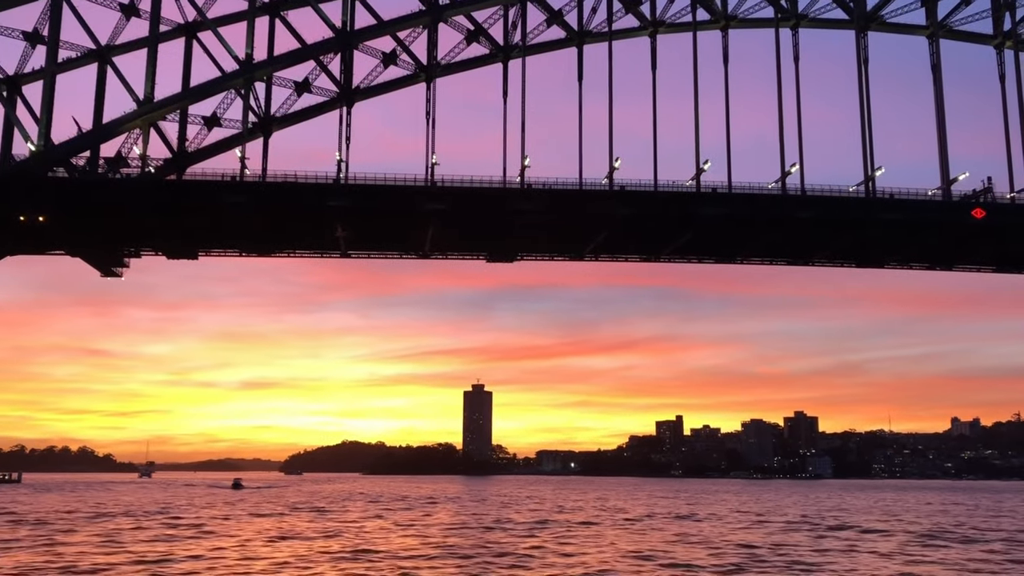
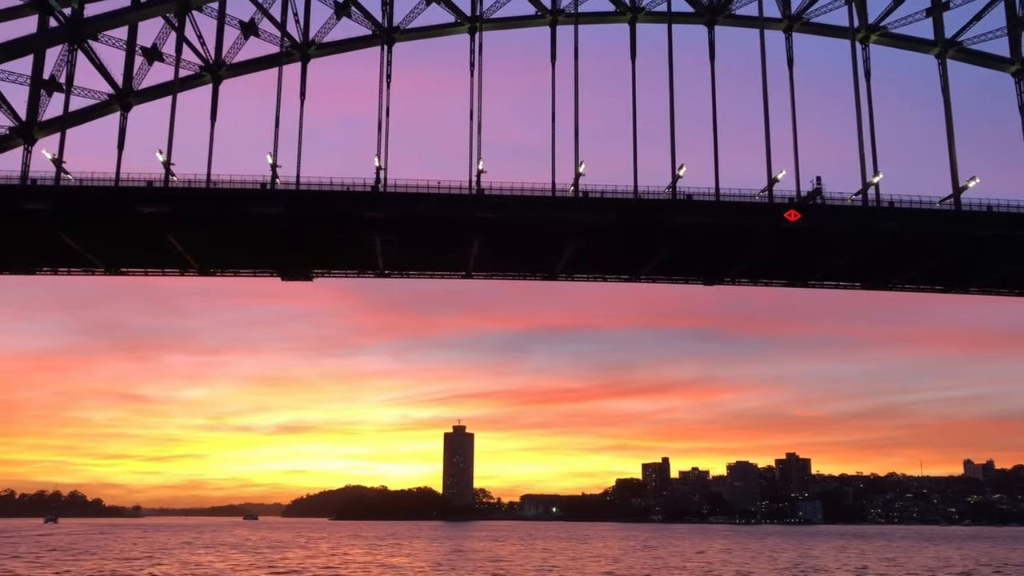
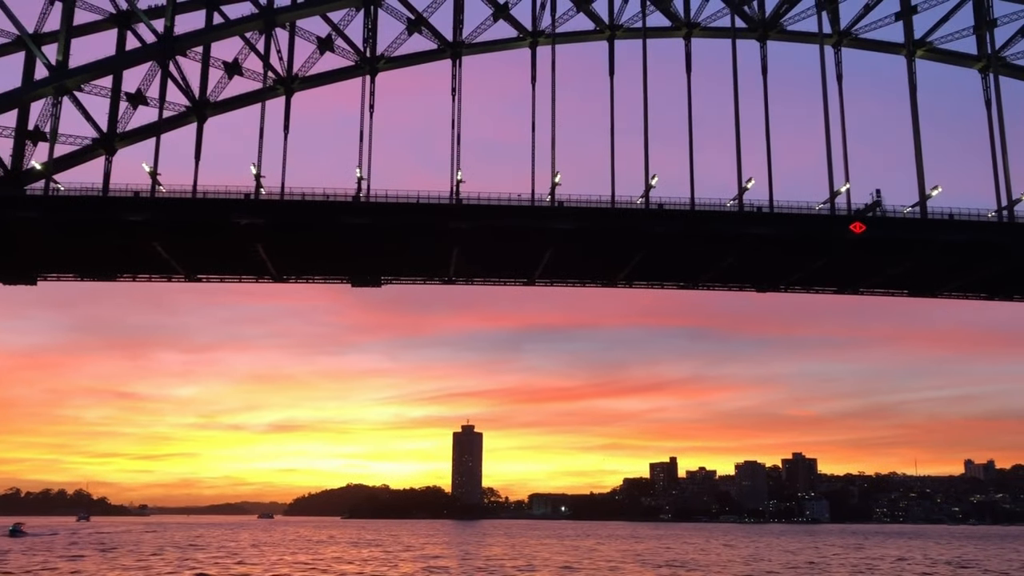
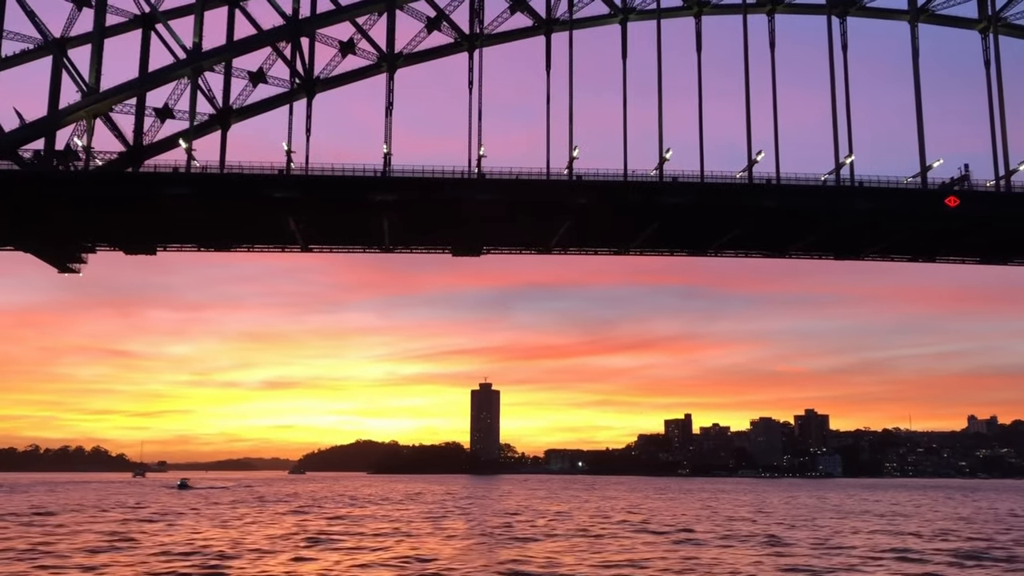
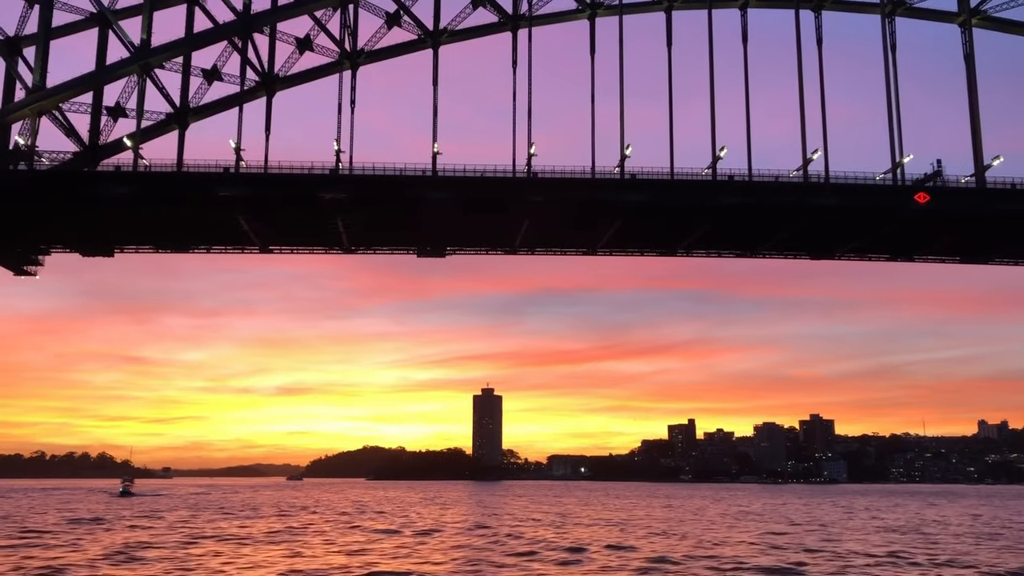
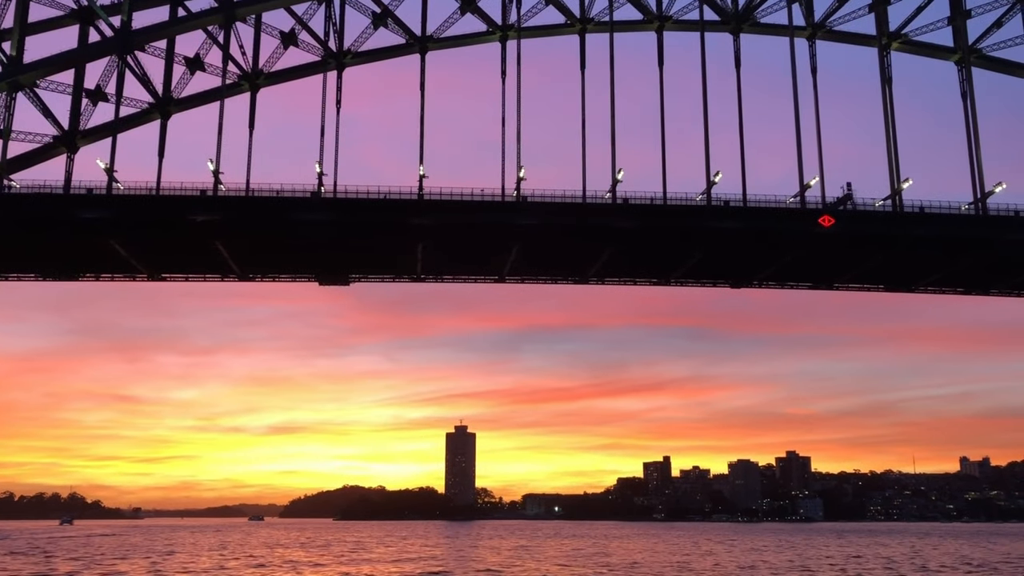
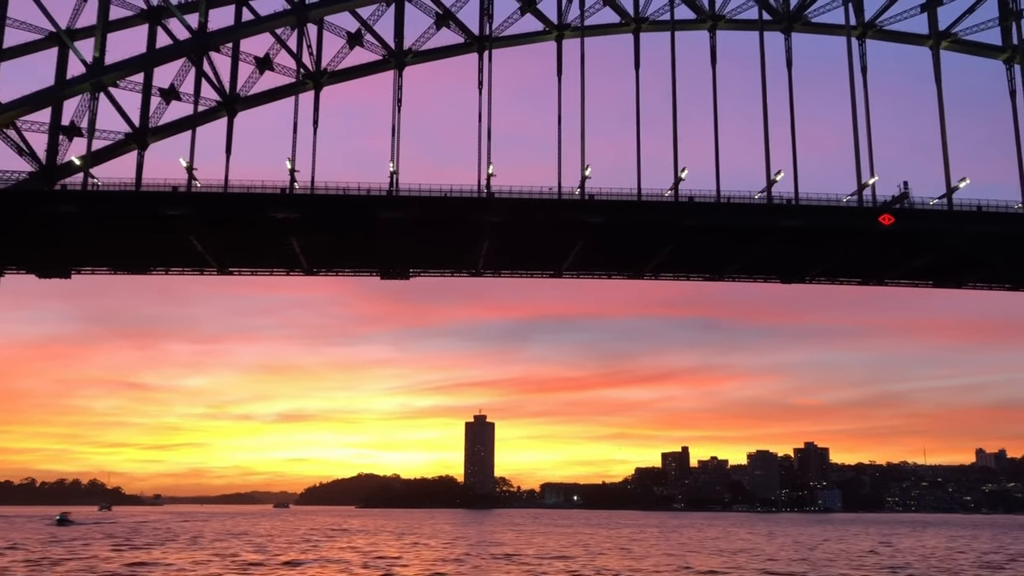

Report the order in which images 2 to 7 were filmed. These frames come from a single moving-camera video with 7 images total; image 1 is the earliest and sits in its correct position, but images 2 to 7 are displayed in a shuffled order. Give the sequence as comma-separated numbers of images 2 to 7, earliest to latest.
4, 5, 7, 3, 6, 2
